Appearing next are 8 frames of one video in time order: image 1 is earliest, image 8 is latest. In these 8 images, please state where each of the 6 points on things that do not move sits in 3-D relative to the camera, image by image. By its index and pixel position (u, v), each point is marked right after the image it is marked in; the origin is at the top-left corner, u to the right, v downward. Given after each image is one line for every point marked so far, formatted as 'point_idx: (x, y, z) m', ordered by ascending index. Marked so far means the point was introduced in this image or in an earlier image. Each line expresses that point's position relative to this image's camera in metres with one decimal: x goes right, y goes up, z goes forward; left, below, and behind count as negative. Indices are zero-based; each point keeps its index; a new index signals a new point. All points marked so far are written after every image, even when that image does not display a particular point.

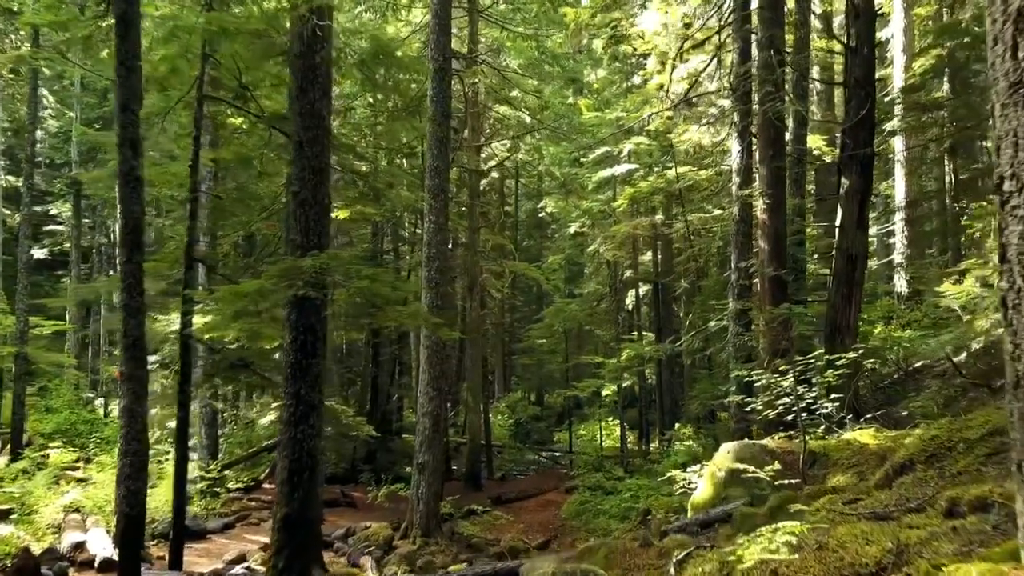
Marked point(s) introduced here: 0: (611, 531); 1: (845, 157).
0: (+1.6, -4.1, +13.6) m
1: (+4.5, +1.8, +10.9) m
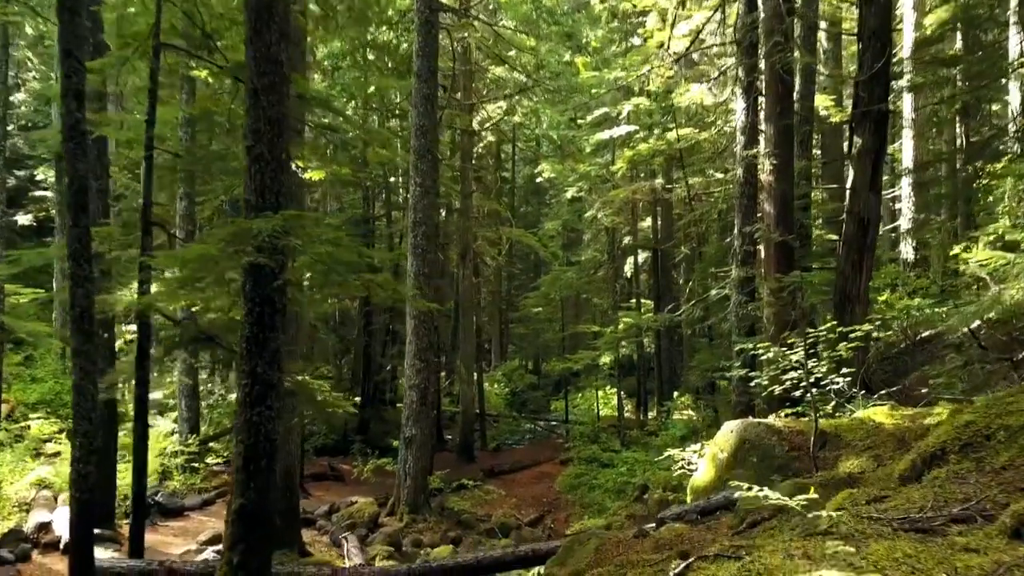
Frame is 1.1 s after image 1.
0: (+1.5, -3.6, +13.1) m
1: (+4.3, +2.2, +10.2) m
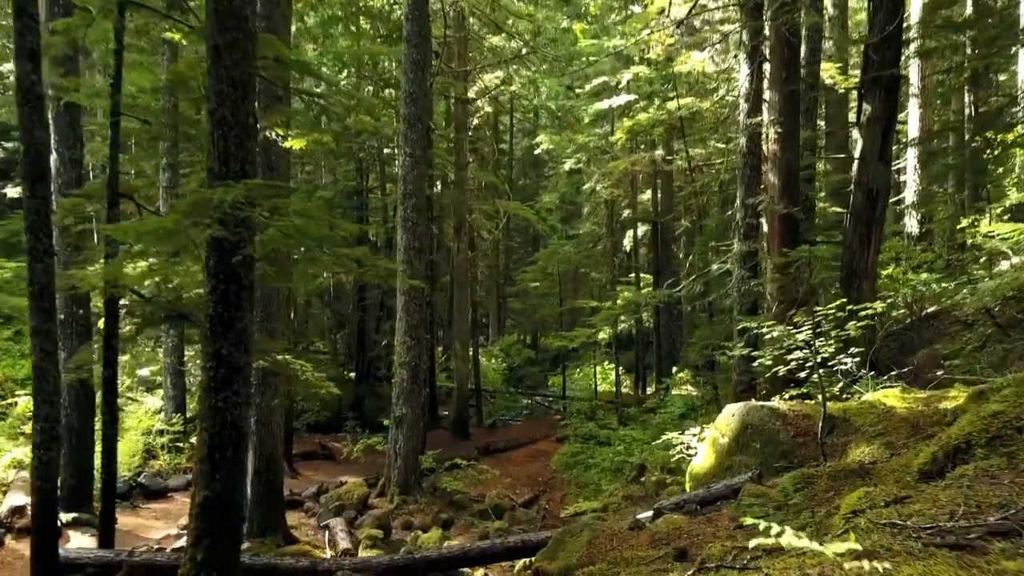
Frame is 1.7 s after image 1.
0: (+1.4, -3.2, +12.8) m
1: (+4.2, +2.5, +9.7) m
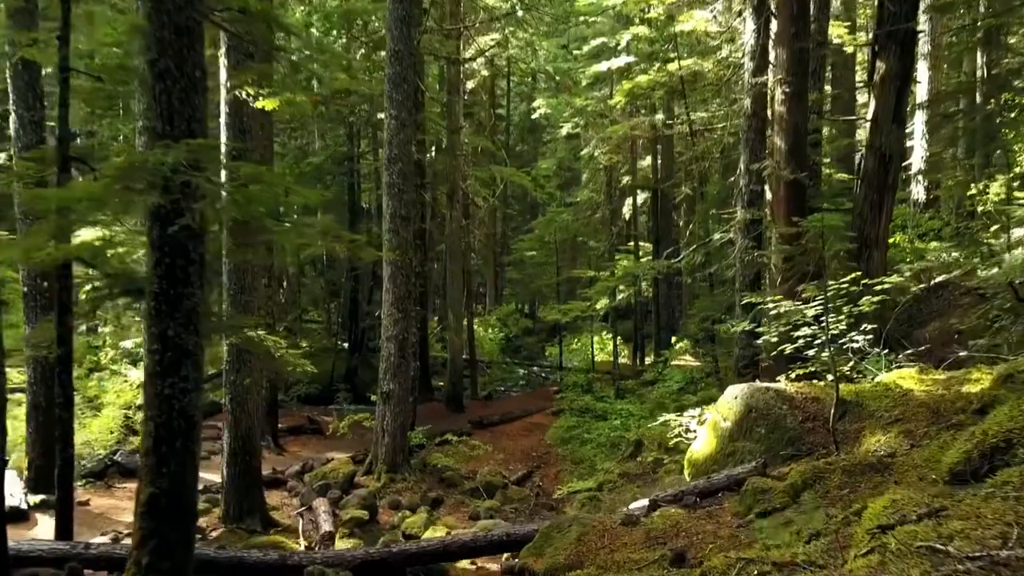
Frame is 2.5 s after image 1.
0: (+1.3, -2.7, +12.4) m
1: (+4.1, +2.8, +9.0) m
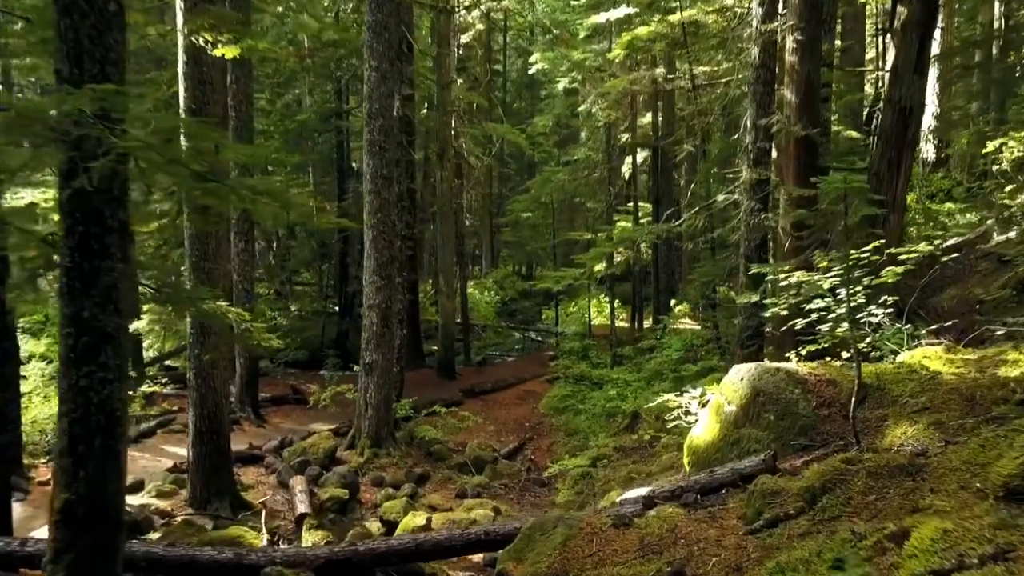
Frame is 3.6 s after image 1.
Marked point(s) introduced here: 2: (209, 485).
0: (+1.2, -2.2, +11.8) m
1: (+4.0, +3.2, +8.2) m
2: (-3.1, -2.0, +8.2) m
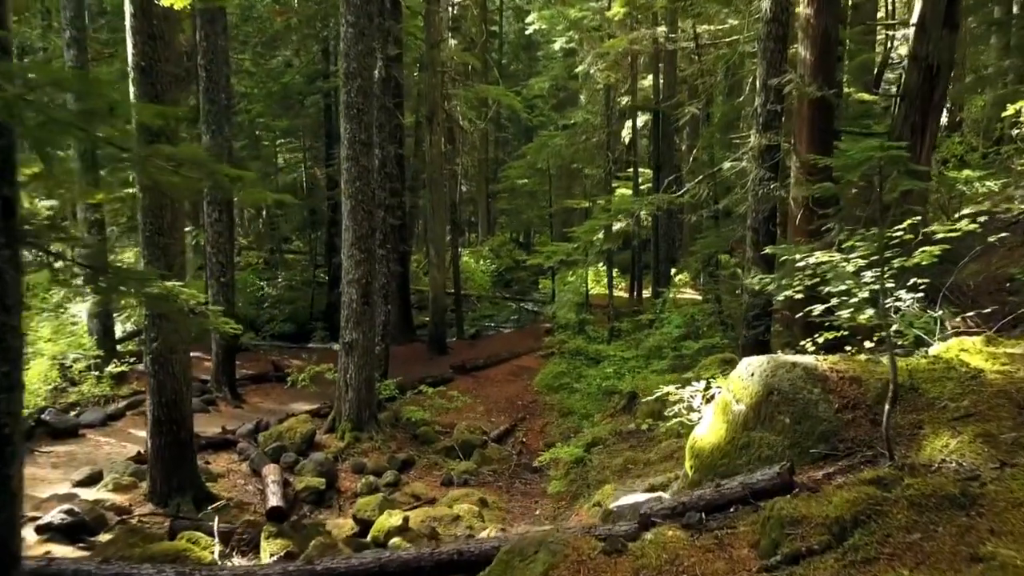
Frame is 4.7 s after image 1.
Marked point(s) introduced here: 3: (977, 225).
0: (+1.0, -1.8, +11.2) m
1: (+3.9, +3.4, +7.3) m
2: (-3.2, -1.8, +7.5) m
3: (+2.7, +0.4, +4.8) m
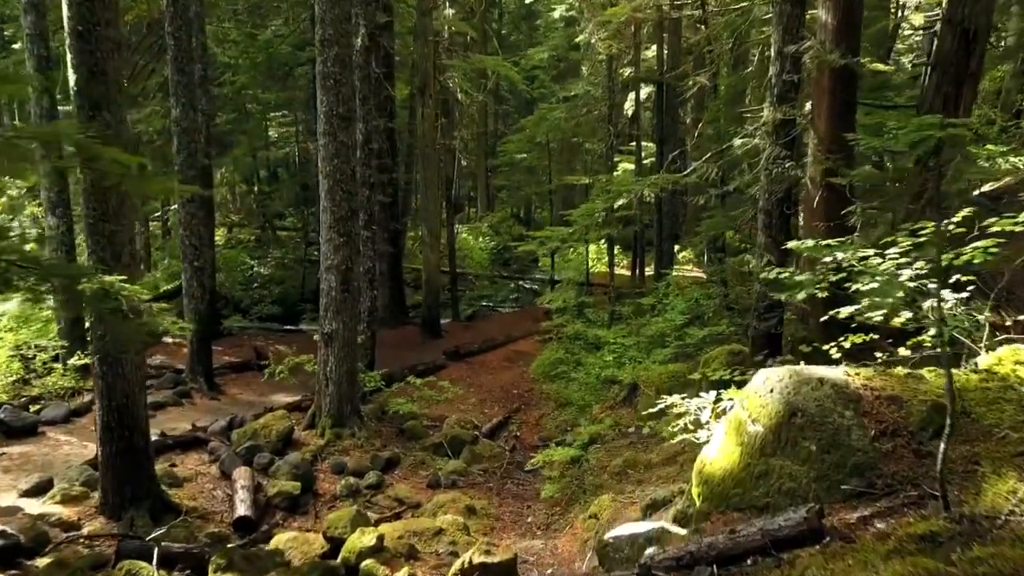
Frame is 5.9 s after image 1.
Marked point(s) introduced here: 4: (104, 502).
0: (+0.9, -1.6, +10.5) m
1: (+3.7, +3.4, +6.5) m
2: (-3.3, -1.7, +6.9) m
3: (+2.6, +0.4, +4.0) m
4: (-3.5, -1.8, +6.9) m
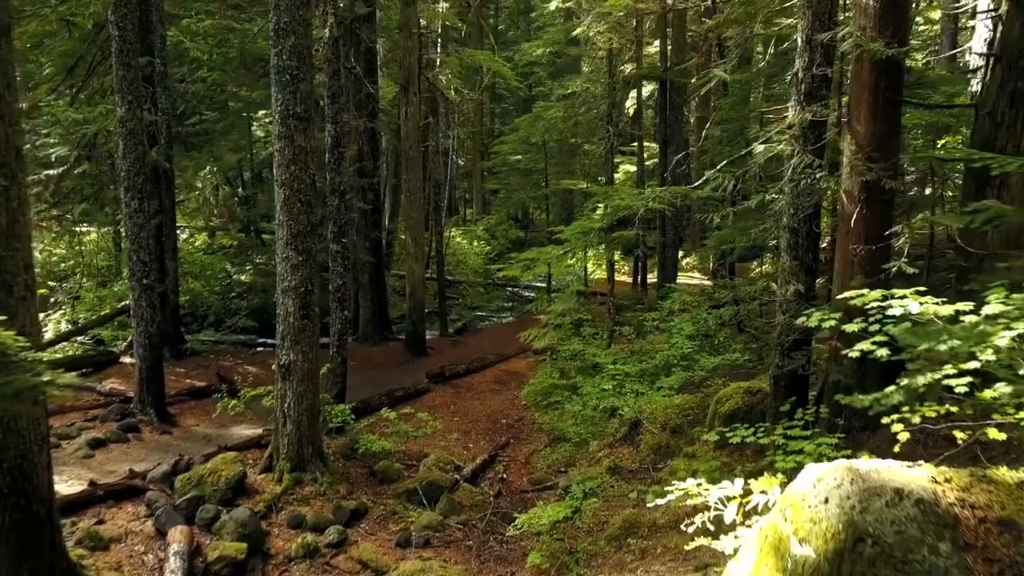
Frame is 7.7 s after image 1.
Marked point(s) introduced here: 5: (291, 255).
0: (+0.8, -1.9, +9.3) m
1: (+3.6, +3.2, +5.3) m
2: (-3.5, -2.0, +5.7) m
3: (+2.4, +0.1, +2.8) m
4: (-3.6, -2.1, +5.7) m
5: (-2.2, +0.4, +8.2) m
